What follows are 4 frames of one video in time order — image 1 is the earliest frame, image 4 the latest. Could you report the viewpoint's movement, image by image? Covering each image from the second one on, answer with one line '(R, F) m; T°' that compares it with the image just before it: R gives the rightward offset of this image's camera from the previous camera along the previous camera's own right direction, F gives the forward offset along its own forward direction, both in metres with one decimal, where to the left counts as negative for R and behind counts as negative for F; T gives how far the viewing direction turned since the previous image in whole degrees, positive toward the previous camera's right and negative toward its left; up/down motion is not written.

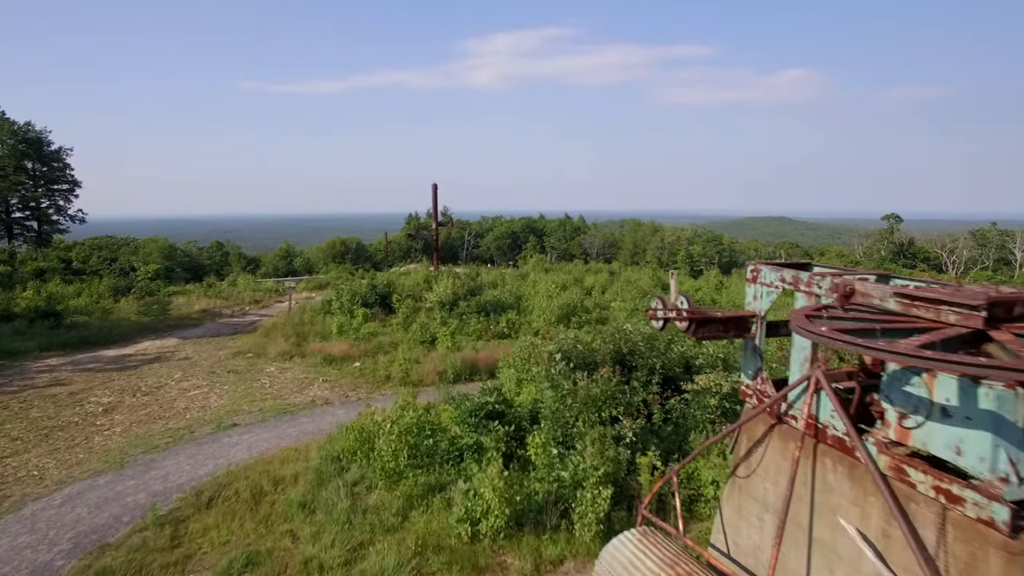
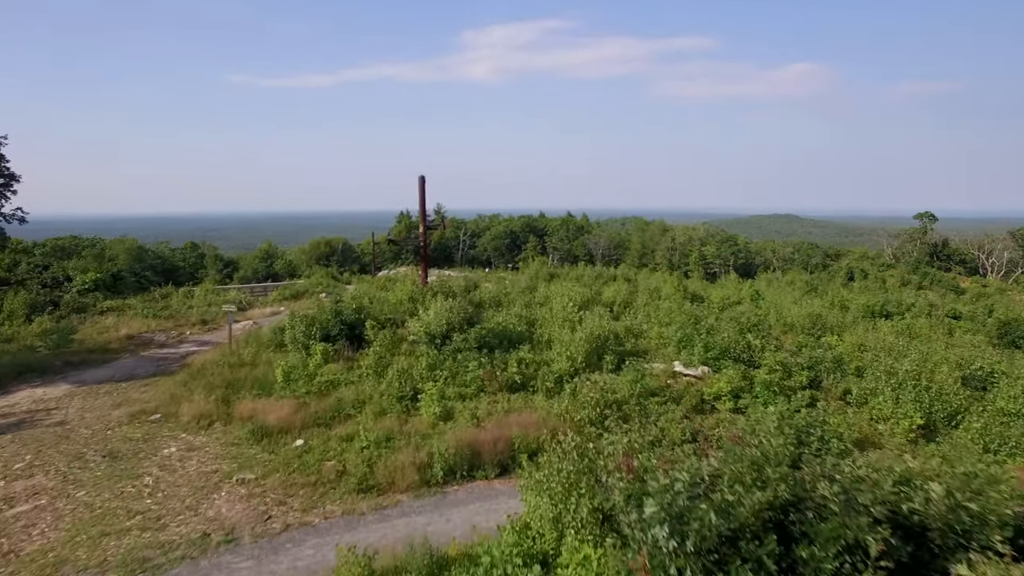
(-0.2, +2.9) m; 0°
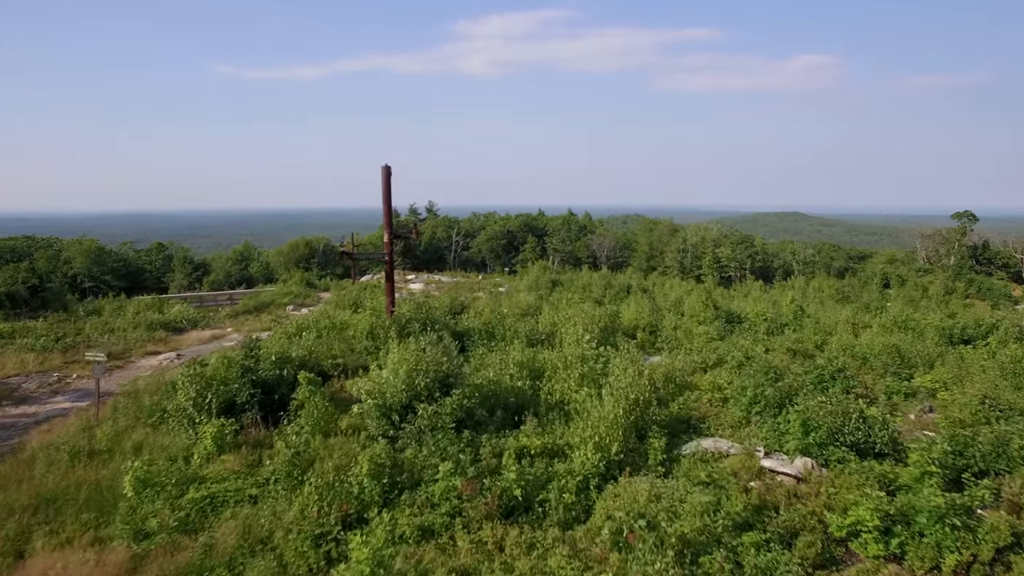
(0.0, +2.9) m; 0°
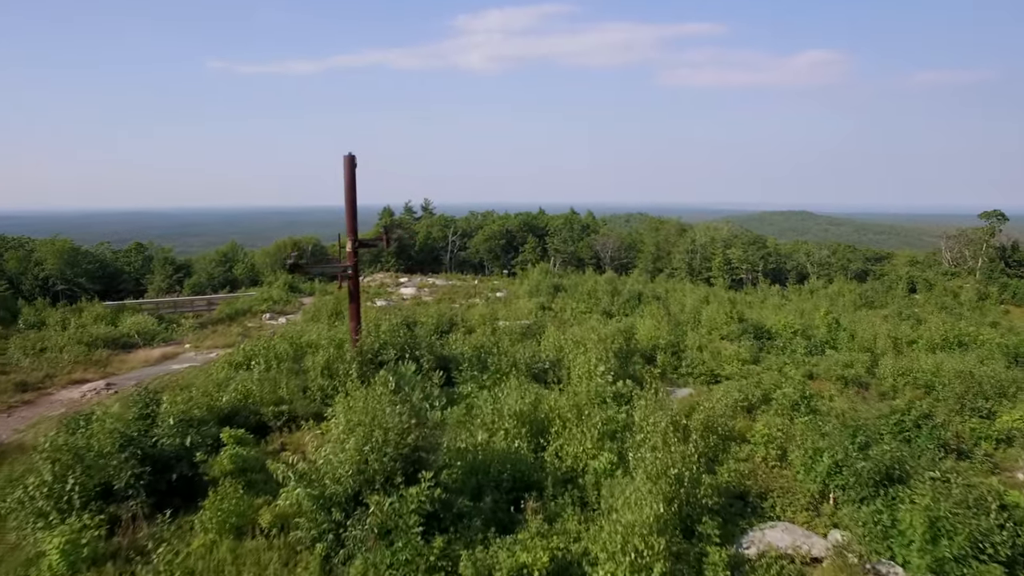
(0.0, +1.7) m; 0°
